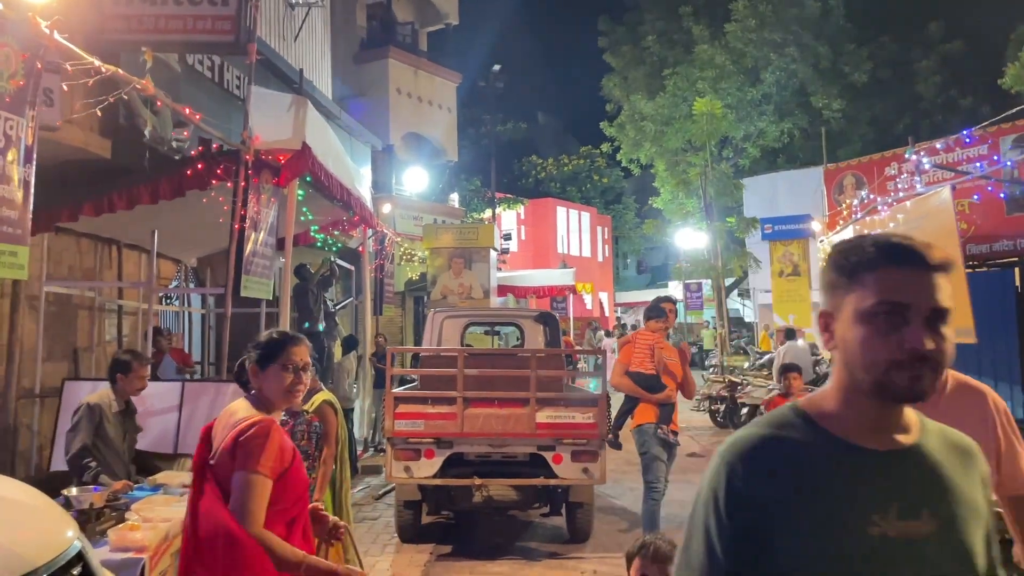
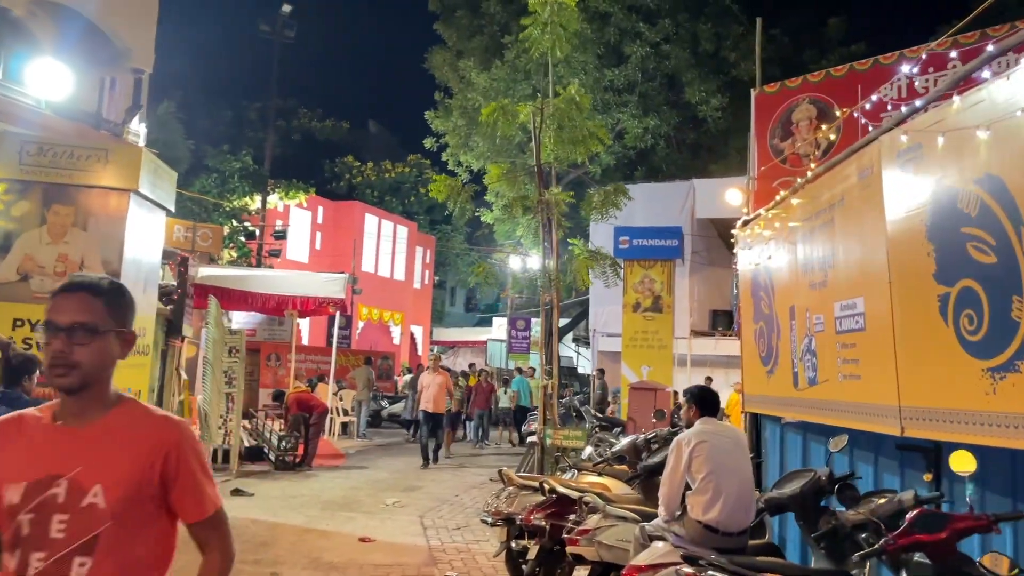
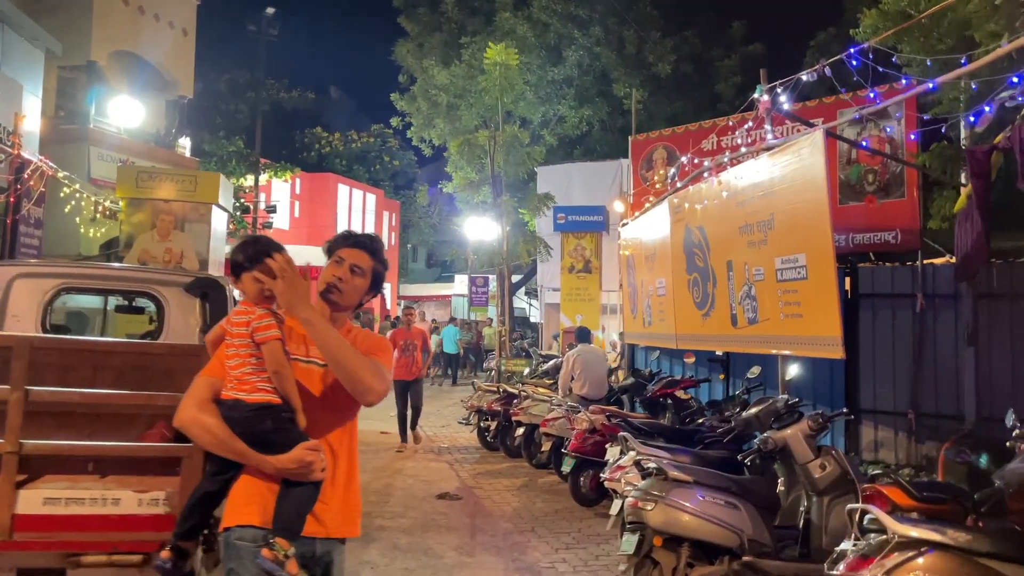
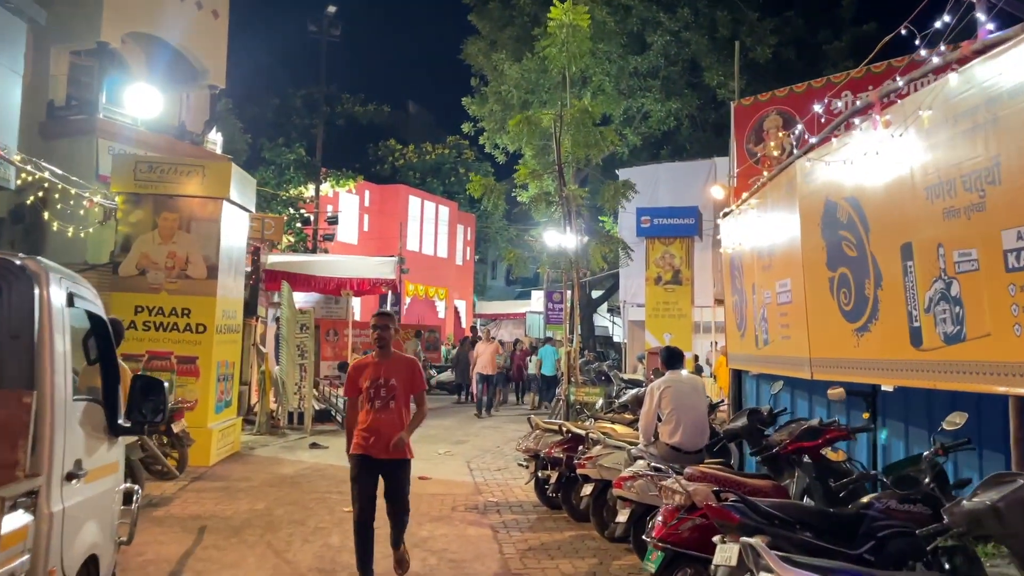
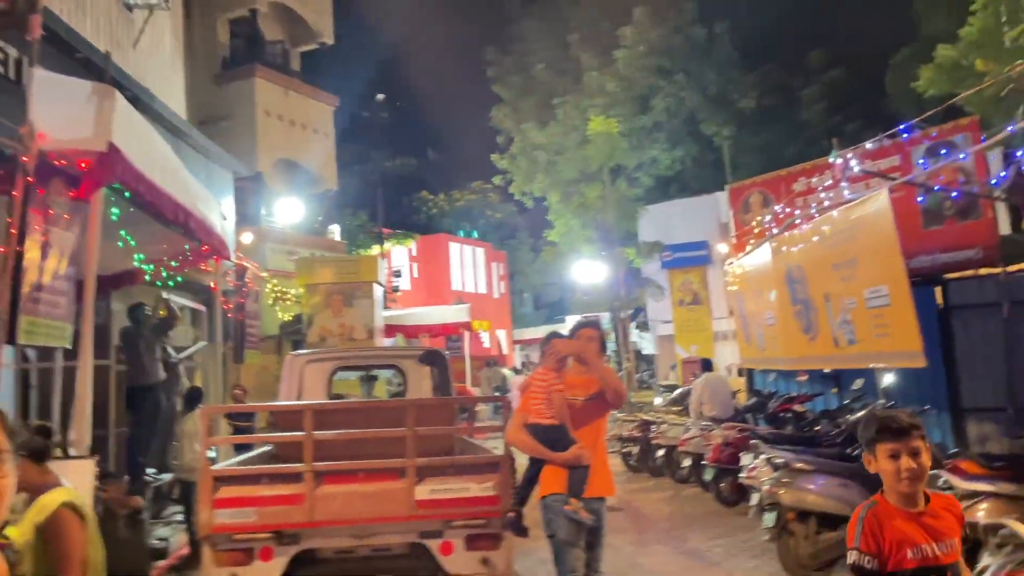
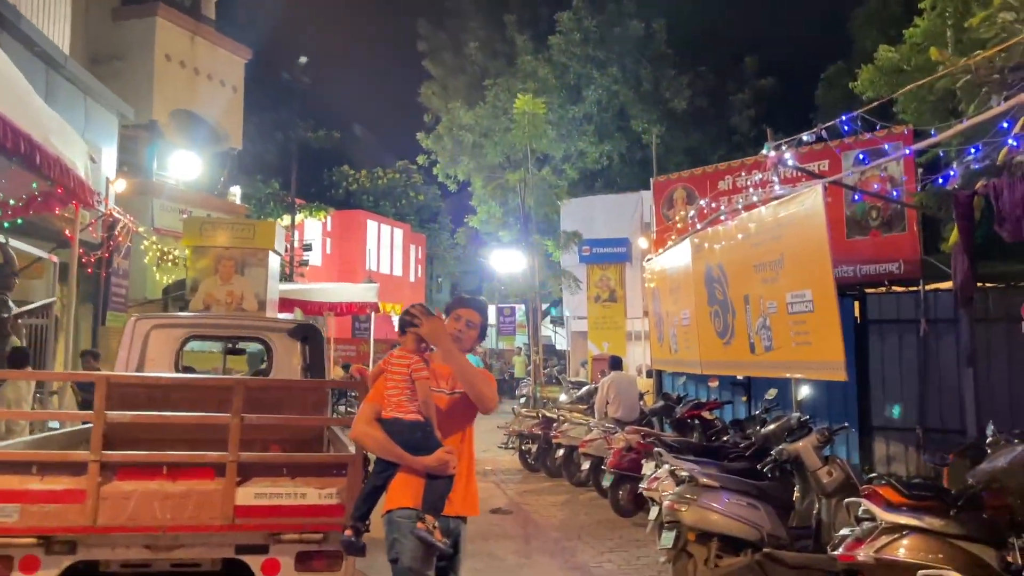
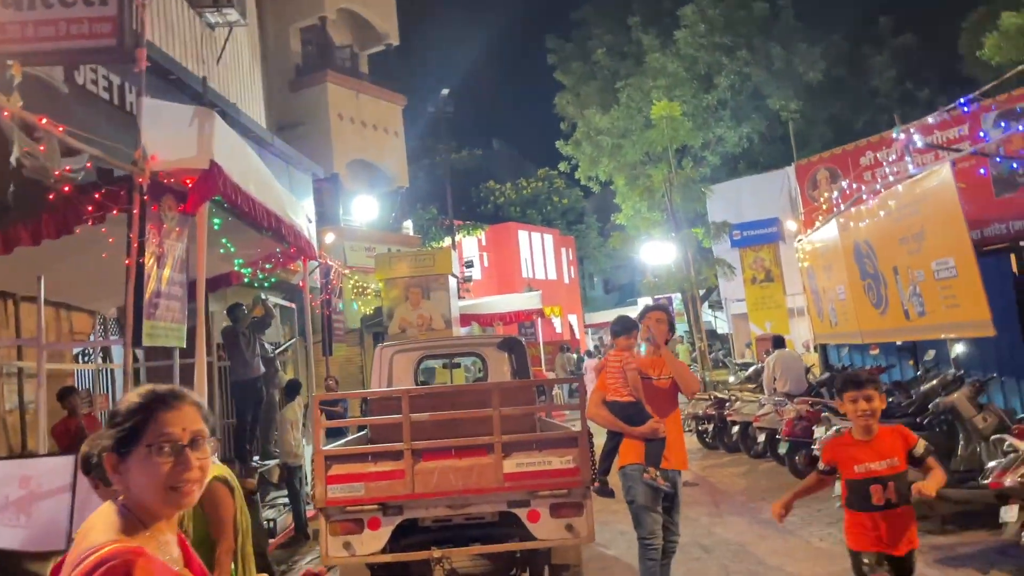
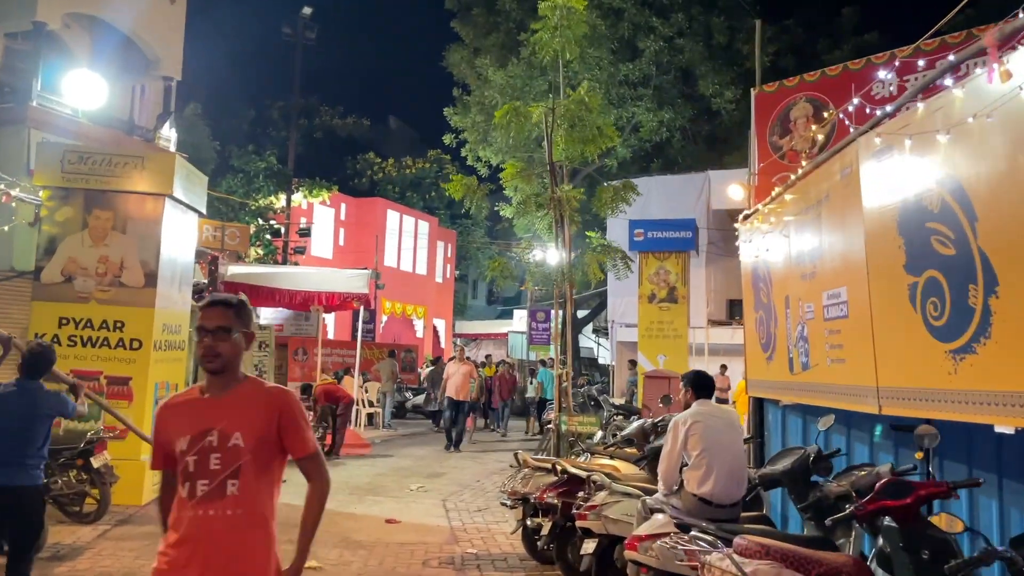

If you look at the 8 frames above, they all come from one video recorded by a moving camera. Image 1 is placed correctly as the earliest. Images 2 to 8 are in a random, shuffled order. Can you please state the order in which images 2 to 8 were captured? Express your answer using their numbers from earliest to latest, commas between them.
7, 5, 6, 3, 4, 8, 2
